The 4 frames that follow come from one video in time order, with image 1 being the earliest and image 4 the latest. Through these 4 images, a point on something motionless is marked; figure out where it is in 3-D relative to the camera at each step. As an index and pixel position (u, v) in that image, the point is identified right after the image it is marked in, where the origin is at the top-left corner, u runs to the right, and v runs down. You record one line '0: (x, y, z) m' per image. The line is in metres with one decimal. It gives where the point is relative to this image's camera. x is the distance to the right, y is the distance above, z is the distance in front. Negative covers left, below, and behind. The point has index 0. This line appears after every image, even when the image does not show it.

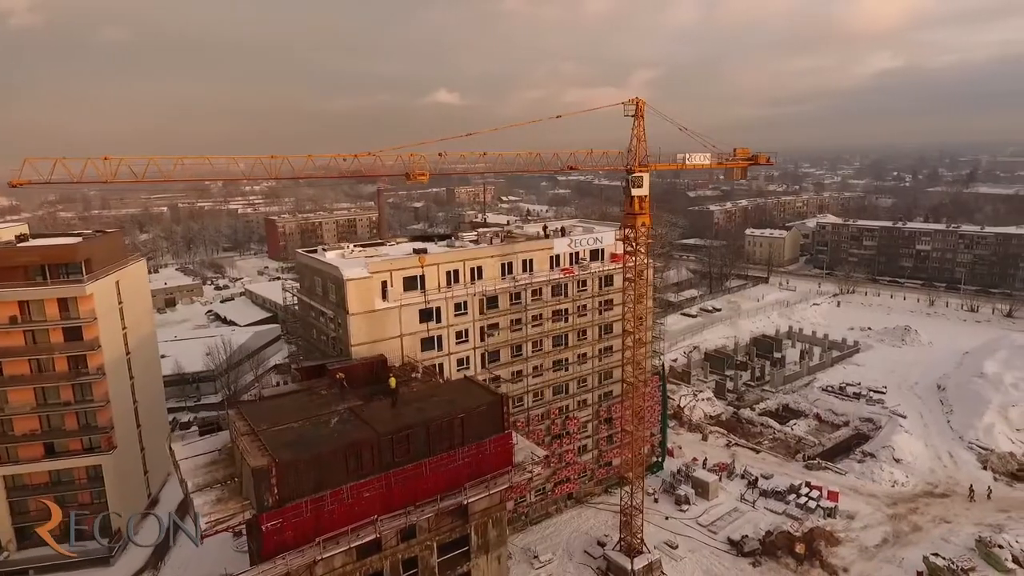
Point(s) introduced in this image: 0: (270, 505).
0: (-6.5, -5.9, +15.7) m
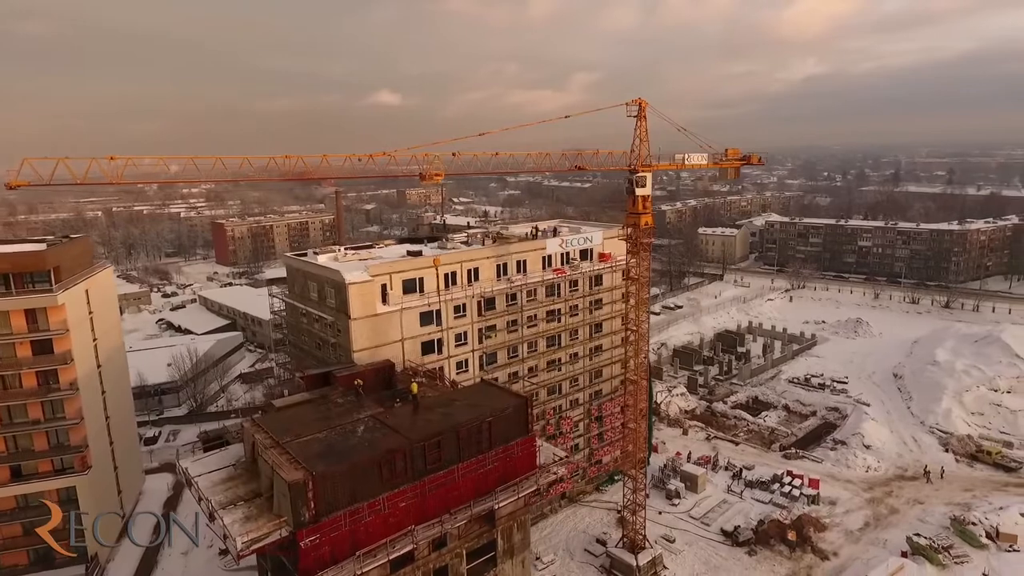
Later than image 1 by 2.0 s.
0: (-5.3, -6.0, +15.0) m
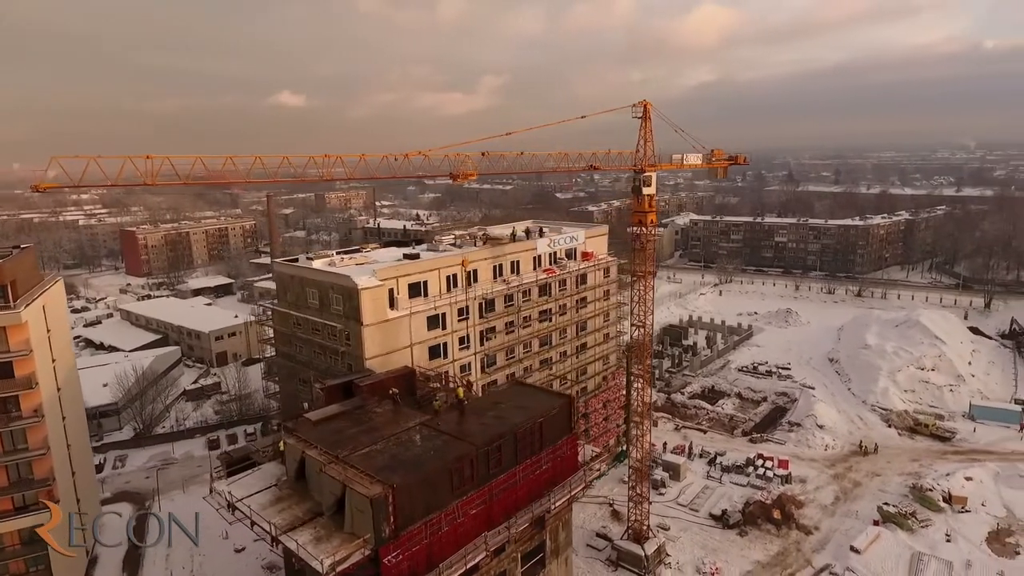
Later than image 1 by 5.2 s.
0: (-3.1, -6.1, +14.3) m
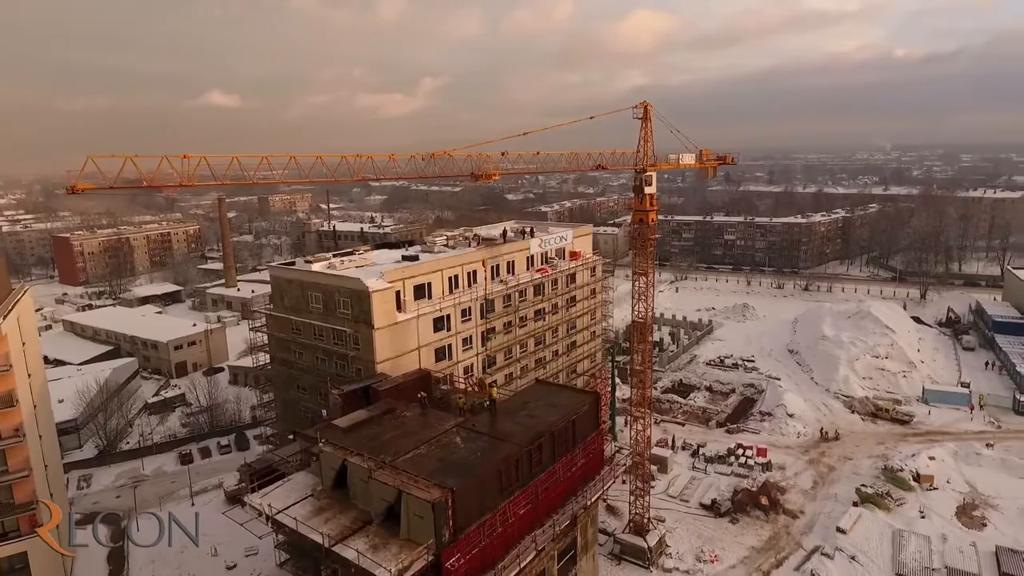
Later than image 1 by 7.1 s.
0: (-1.6, -6.1, +14.2) m
